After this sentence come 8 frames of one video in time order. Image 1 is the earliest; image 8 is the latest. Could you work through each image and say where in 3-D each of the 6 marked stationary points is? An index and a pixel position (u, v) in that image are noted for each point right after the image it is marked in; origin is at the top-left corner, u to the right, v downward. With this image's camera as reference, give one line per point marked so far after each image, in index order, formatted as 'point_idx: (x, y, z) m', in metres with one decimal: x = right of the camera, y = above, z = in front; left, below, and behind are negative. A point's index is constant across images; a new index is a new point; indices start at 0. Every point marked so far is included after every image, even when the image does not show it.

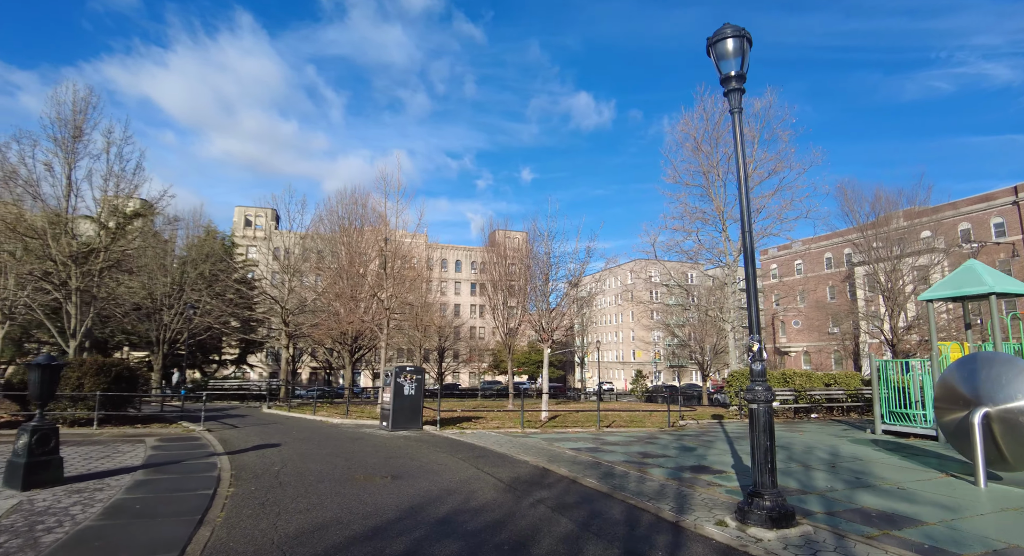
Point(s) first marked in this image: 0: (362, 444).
0: (-2.8, -3.1, +11.5) m
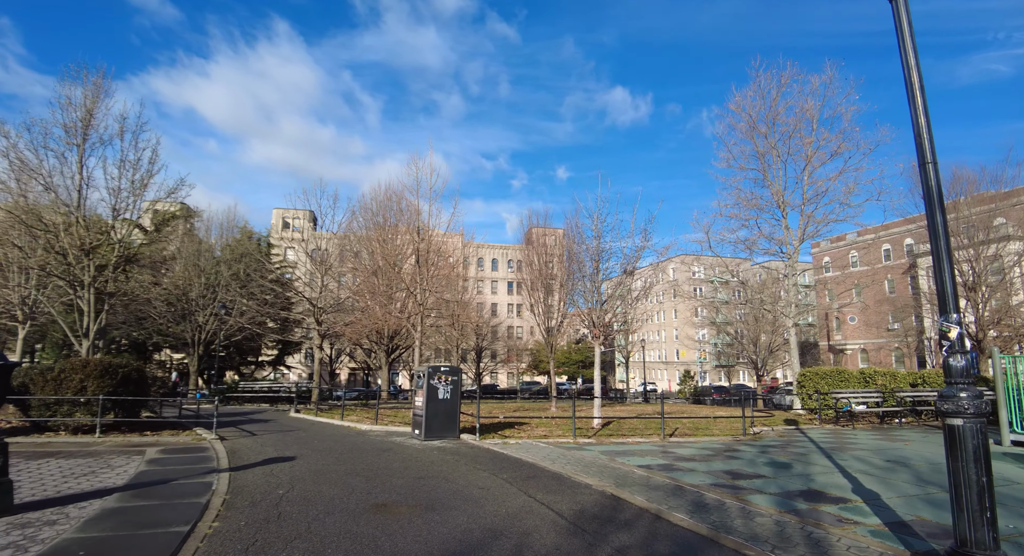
0: (-2.0, -2.9, +9.8) m
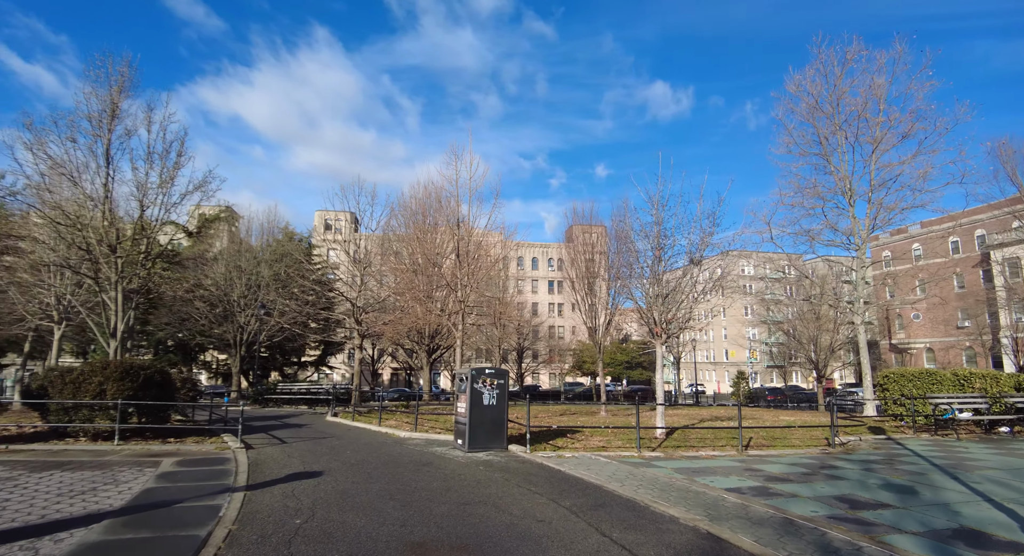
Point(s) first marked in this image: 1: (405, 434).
0: (-1.2, -2.7, +8.5) m
1: (-2.2, -3.3, +12.8) m
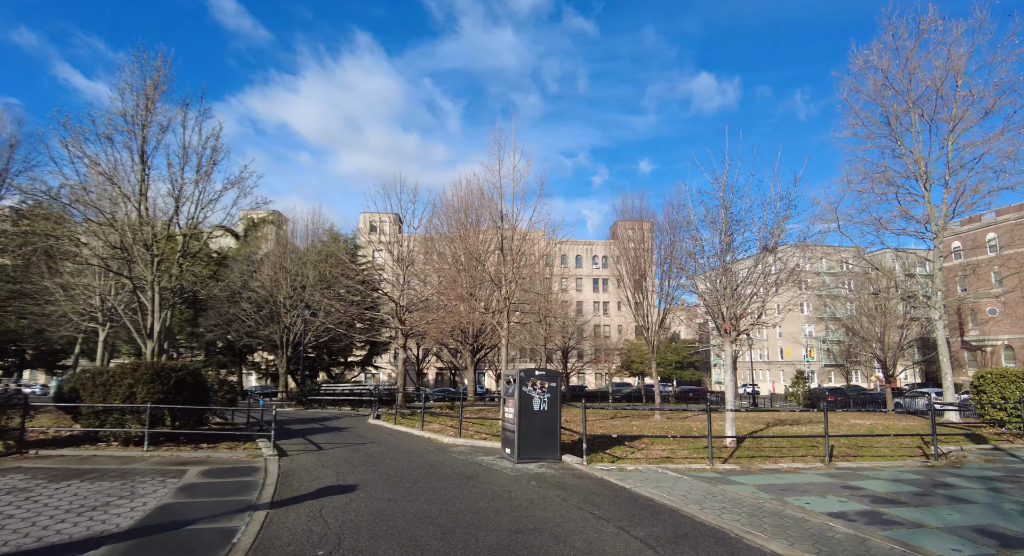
0: (-0.5, -2.6, +7.5) m
1: (-1.2, -3.1, +11.9) m
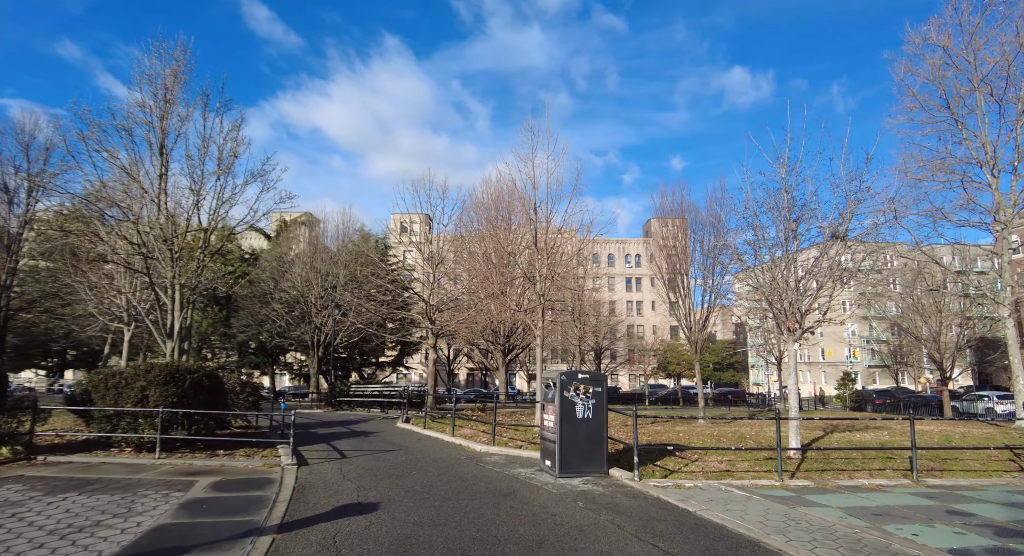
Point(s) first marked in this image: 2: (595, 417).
0: (0.0, -2.5, +6.5) m
1: (-0.5, -3.0, +10.9) m
2: (+1.1, -1.9, +8.4) m
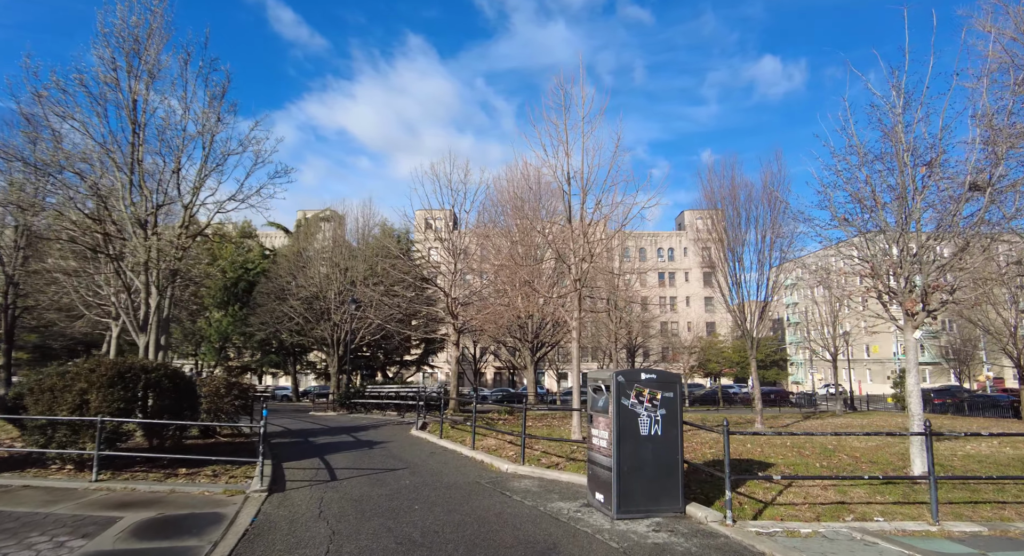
0: (+0.3, -2.1, +4.1) m
1: (-0.1, -2.6, +8.6) m
2: (+1.5, -1.5, +6.0) m
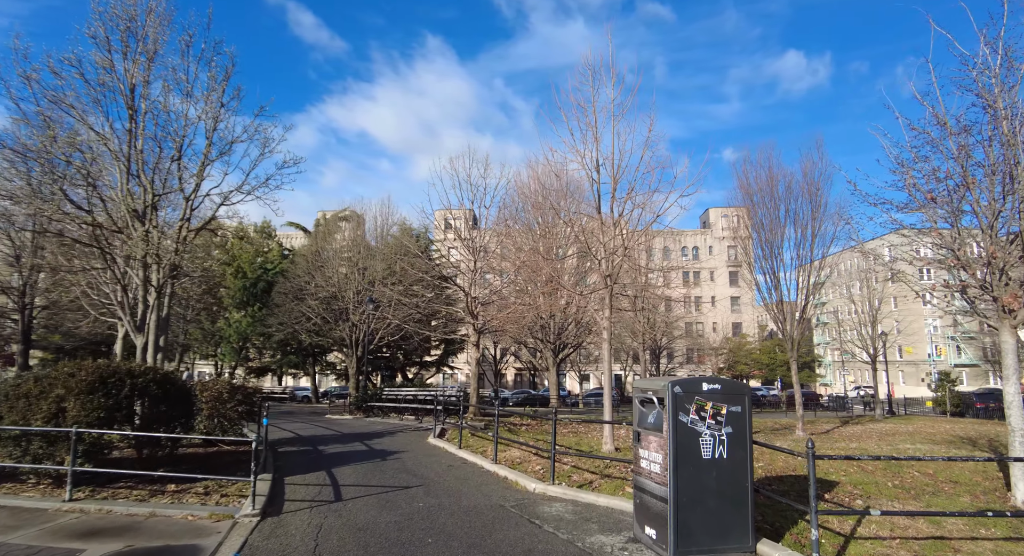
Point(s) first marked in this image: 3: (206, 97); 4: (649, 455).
0: (+0.5, -2.0, +3.1) m
1: (+0.3, -2.5, +7.5) m
2: (+1.8, -1.4, +4.9) m
3: (-6.2, +3.7, +12.5) m
4: (+1.2, -1.4, +5.2) m
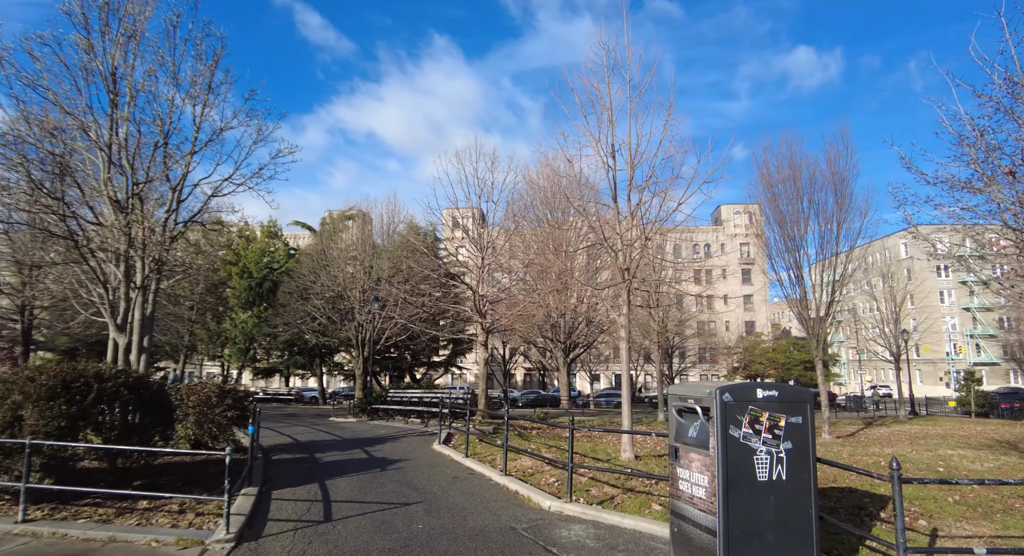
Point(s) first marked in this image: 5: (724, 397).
0: (+0.6, -1.9, +2.2) m
1: (+0.4, -2.4, +6.6) m
2: (+1.9, -1.3, +4.0) m
3: (-6.0, +3.7, +11.7) m
4: (+1.3, -1.3, +4.4) m
5: (+1.4, -0.7, +4.0) m
